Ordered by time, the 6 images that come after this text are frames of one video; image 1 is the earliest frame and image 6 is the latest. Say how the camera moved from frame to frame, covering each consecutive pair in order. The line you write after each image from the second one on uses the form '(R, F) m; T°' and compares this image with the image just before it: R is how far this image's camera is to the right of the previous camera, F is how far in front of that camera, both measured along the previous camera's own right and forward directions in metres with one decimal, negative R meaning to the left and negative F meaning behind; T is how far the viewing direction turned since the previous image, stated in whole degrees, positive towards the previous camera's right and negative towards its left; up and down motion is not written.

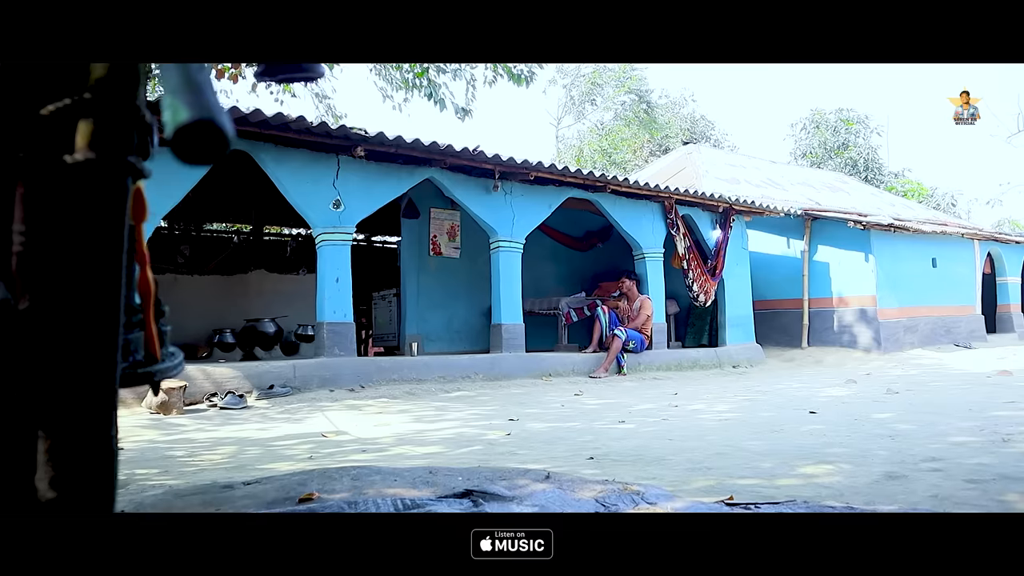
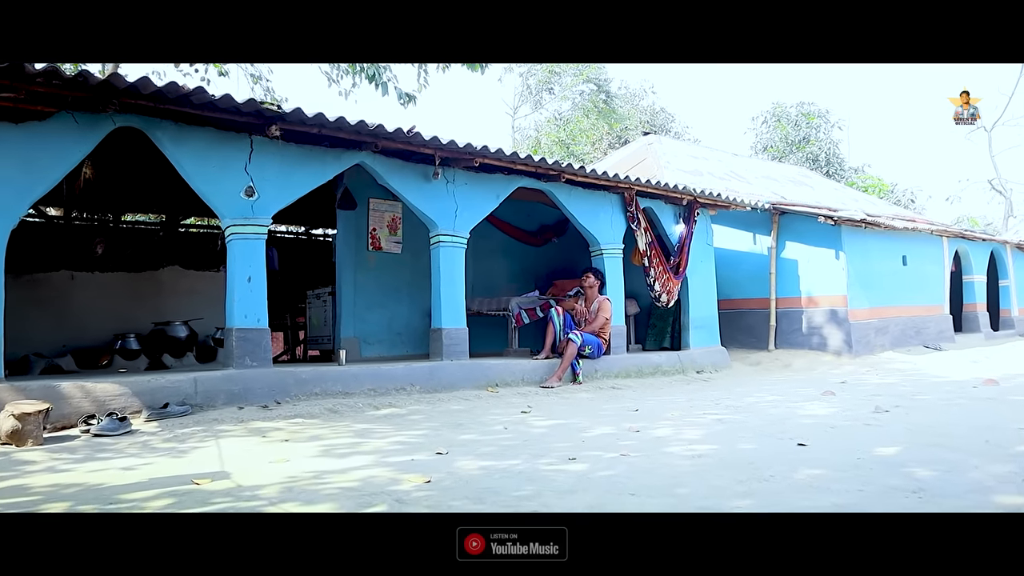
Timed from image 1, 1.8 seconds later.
(+0.2, +0.8) m; +3°
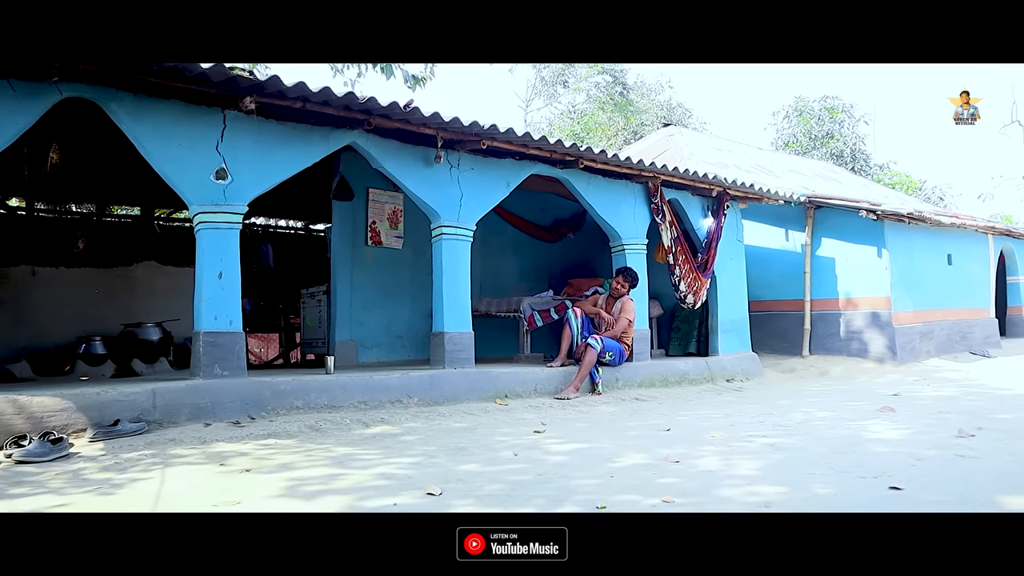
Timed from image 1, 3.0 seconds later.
(0.0, +0.8) m; -1°
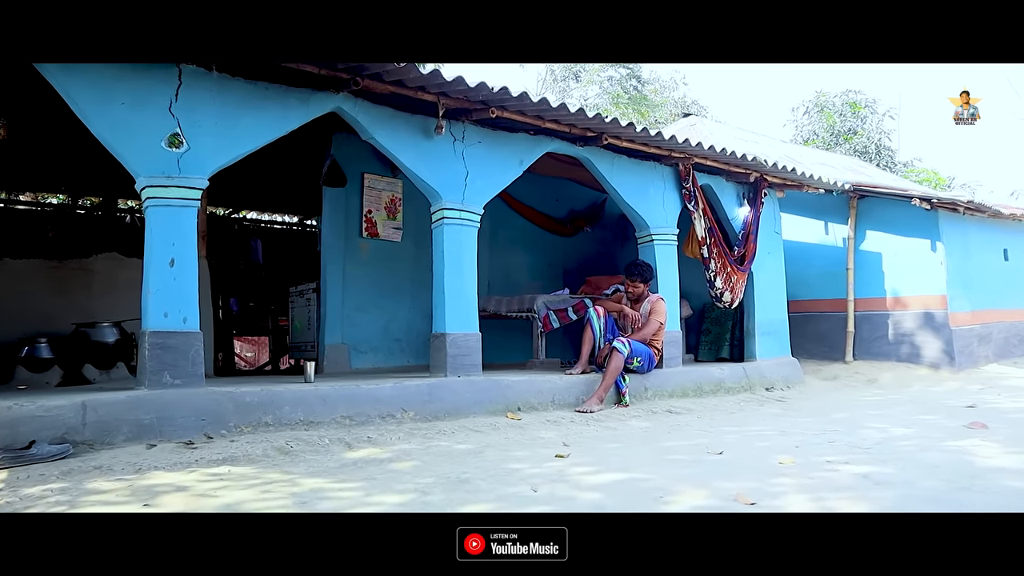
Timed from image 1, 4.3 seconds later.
(0.0, +1.0) m; -1°
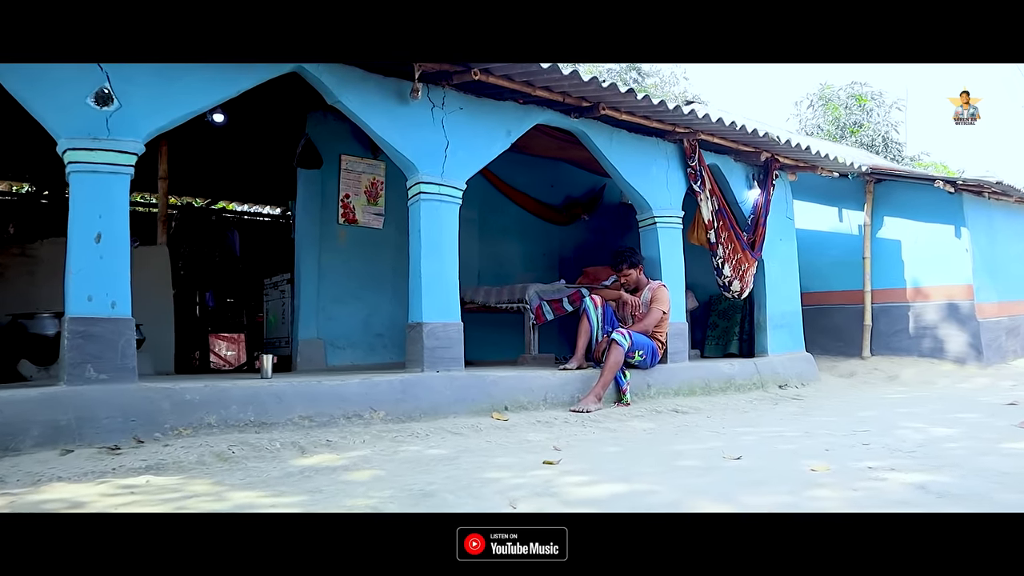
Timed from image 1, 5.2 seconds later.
(+0.1, +0.6) m; 0°
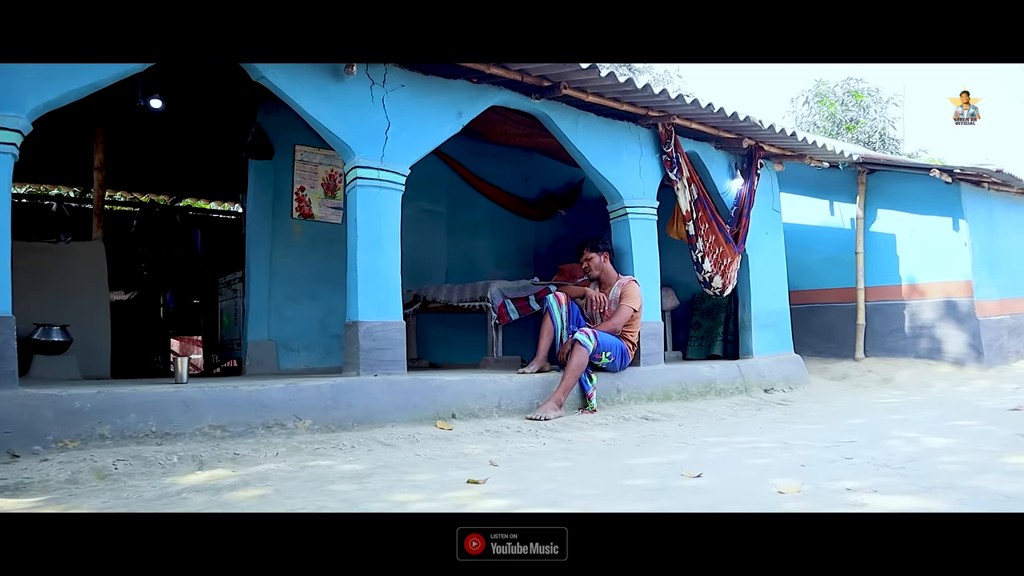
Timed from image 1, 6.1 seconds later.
(+0.3, +0.5) m; 0°
